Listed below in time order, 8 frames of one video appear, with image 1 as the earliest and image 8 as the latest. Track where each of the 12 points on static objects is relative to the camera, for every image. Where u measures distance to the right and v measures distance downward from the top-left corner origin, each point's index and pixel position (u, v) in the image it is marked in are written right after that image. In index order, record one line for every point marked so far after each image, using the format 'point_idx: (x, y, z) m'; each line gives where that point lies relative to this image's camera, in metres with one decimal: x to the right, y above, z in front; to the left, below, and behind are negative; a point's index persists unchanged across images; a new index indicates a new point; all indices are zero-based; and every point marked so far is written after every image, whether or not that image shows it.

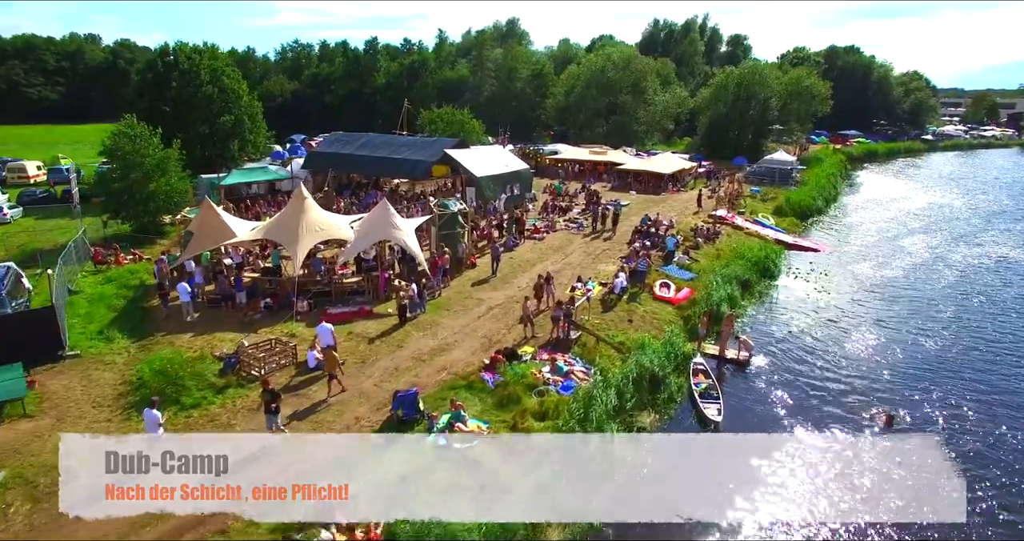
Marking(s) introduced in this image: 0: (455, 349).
0: (-2.0, -2.7, +19.5) m
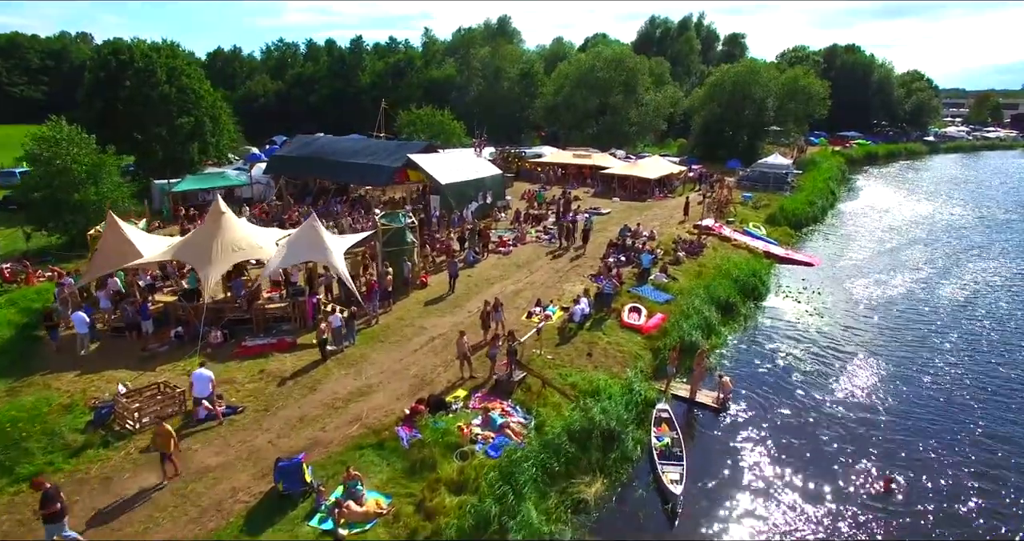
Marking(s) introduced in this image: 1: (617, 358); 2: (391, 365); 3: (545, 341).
0: (-3.9, -3.6, +16.7) m
1: (+3.5, -3.0, +19.3) m
2: (-3.9, -3.0, +18.5) m
3: (+1.1, -2.5, +19.9) m
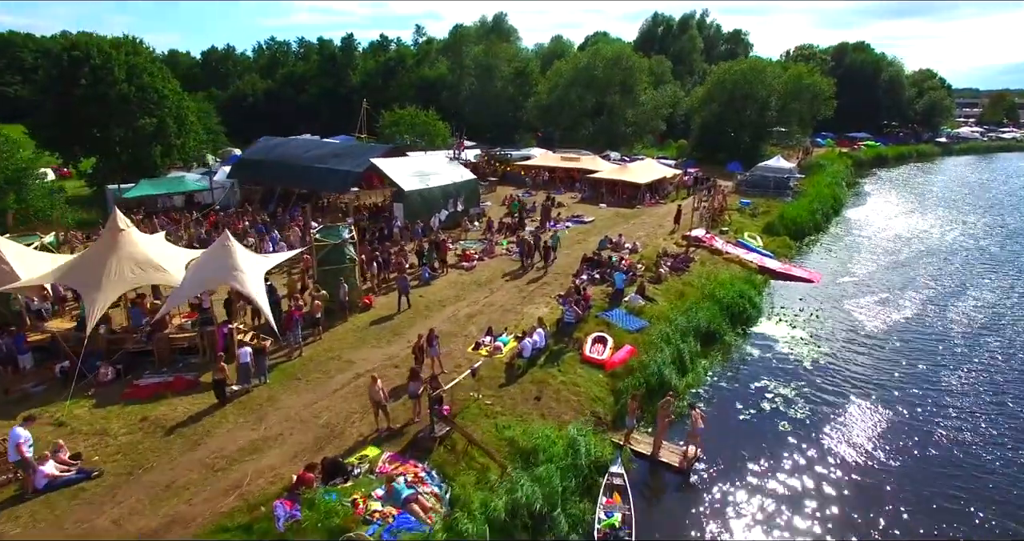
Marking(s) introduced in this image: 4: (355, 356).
0: (-5.9, -4.4, +13.9) m
1: (+1.6, -3.9, +16.4) m
2: (-5.8, -3.8, +15.6) m
3: (-0.8, -3.3, +17.0) m
4: (-5.1, -2.7, +18.6) m
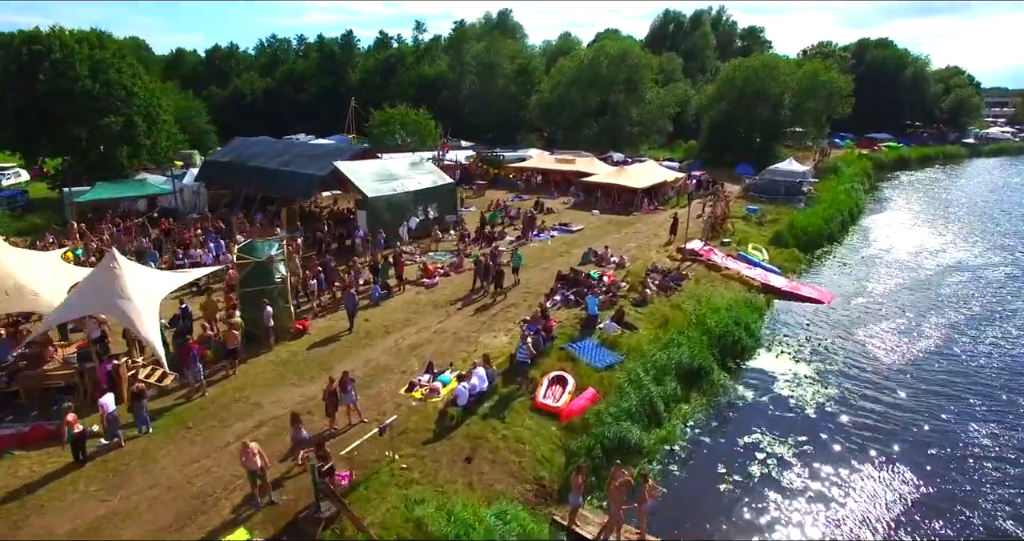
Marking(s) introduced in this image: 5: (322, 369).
0: (-7.7, -5.1, +11.0) m
1: (-0.1, -4.7, +13.3) m
2: (-7.6, -4.5, +12.8) m
3: (-2.5, -4.1, +14.0) m
4: (-6.8, -3.5, +15.7) m
5: (-5.8, -3.0, +17.4) m
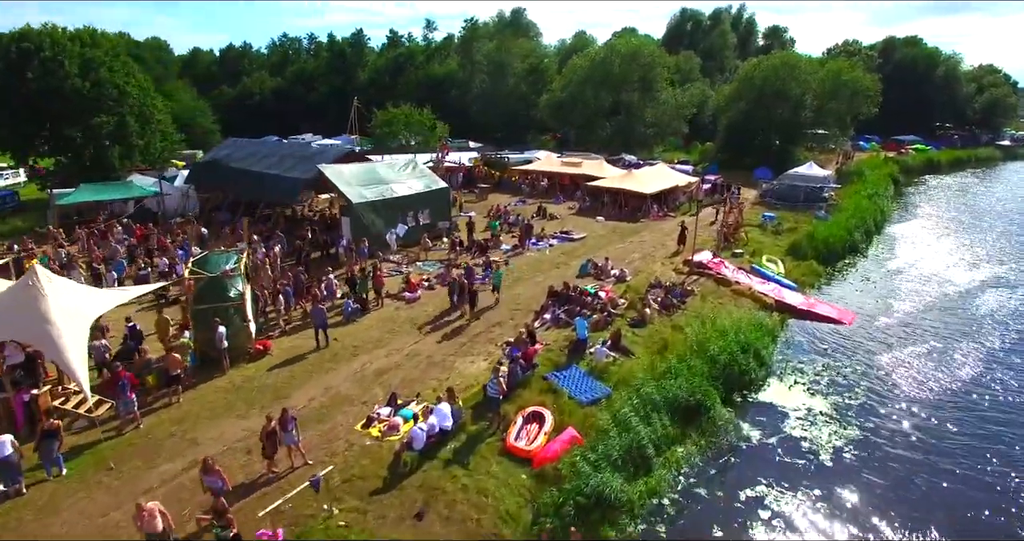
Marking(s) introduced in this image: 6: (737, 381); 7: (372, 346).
0: (-8.6, -5.6, +9.4) m
1: (-1.0, -5.2, +11.4) m
2: (-8.5, -5.0, +11.1) m
3: (-3.3, -4.6, +12.2) m
4: (-7.6, -3.9, +14.0) m
5: (-6.5, -3.5, +15.7) m
6: (+7.0, -3.4, +17.8) m
7: (-4.6, -2.5, +18.8) m
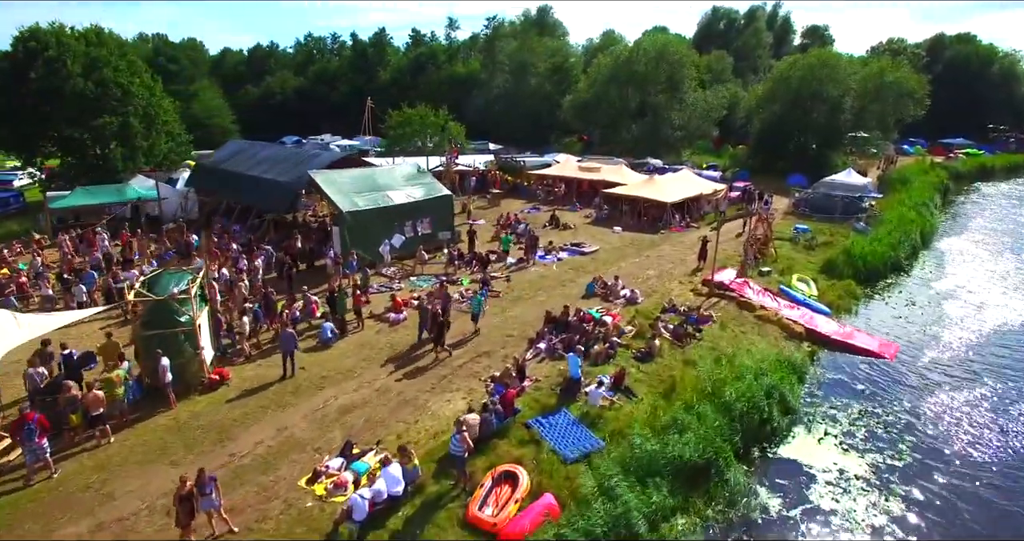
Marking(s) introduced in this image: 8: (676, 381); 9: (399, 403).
0: (-9.6, -6.2, +7.6) m
1: (-1.9, -5.9, +9.3) m
2: (-9.3, -5.6, +9.3) m
3: (-4.1, -5.3, +10.2) m
4: (-8.2, -4.6, +12.2) m
5: (-7.1, -4.1, +13.8) m
6: (+6.5, -4.2, +15.2) m
7: (-5.0, -3.1, +16.8) m
8: (+4.8, -3.3, +16.5) m
9: (-3.1, -3.6, +15.5) m
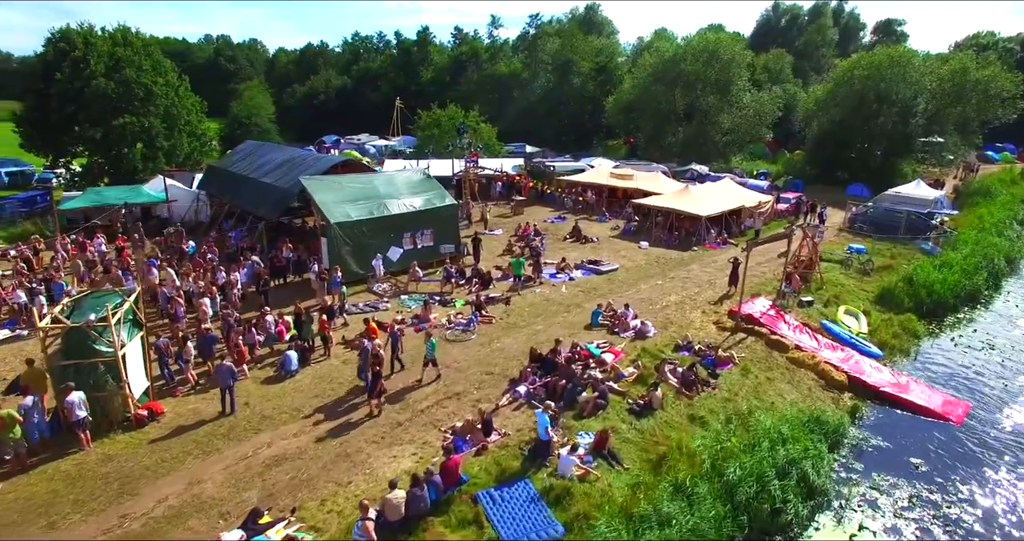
0: (-11.4, -6.7, +6.0) m
1: (-3.5, -6.7, +7.0) m
2: (-10.9, -6.1, +7.7) m
3: (-5.7, -6.0, +8.1) m
4: (-9.6, -5.1, +10.5) m
5: (-8.3, -4.7, +12.0) m
6: (+5.4, -5.3, +12.1) m
7: (-5.9, -3.8, +14.8) m
8: (+3.8, -4.2, +13.5) m
9: (-4.1, -4.3, +13.3) m
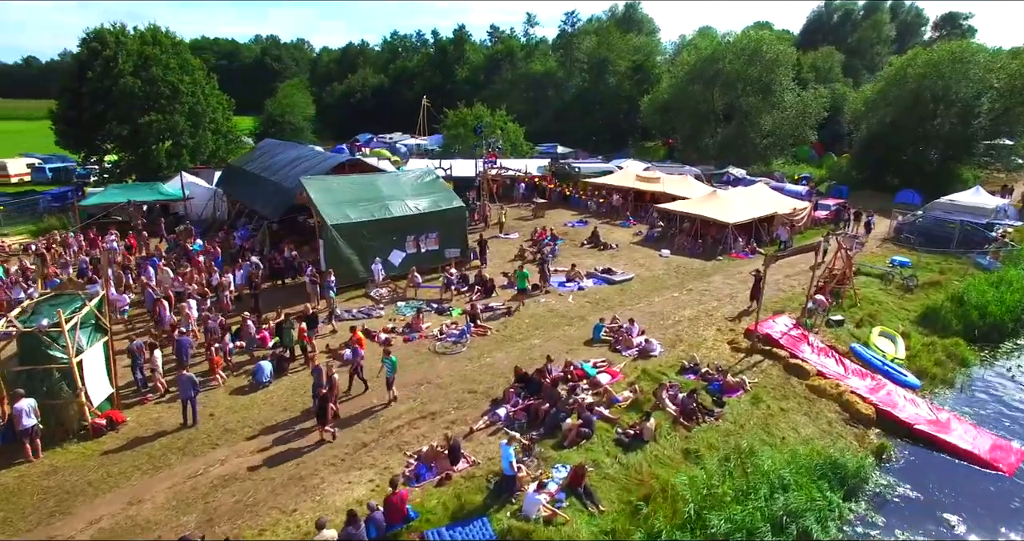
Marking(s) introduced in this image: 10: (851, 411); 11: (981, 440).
0: (-12.7, -6.7, +5.6) m
1: (-4.8, -6.9, +6.0) m
2: (-12.1, -6.2, +7.3) m
3: (-6.9, -6.1, +7.2) m
4: (-10.5, -5.2, +9.9) m
5: (-9.1, -4.8, +11.3) m
6: (+4.5, -5.7, +10.5) m
7: (-6.5, -4.0, +14.0) m
8: (+3.0, -4.6, +12.0) m
9: (-4.9, -4.5, +12.3) m
10: (+9.5, -3.9, +16.1) m
11: (+12.3, -4.5, +15.1) m
